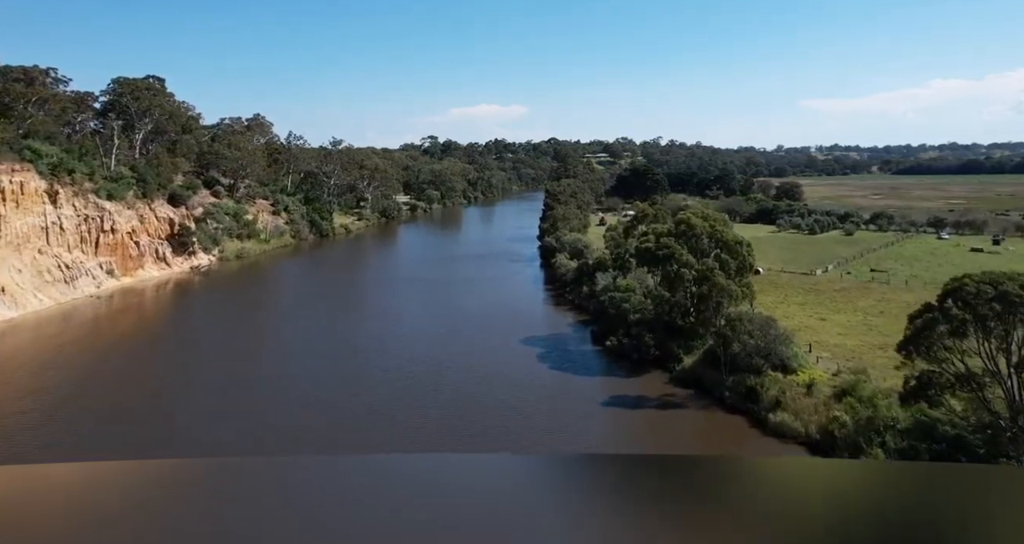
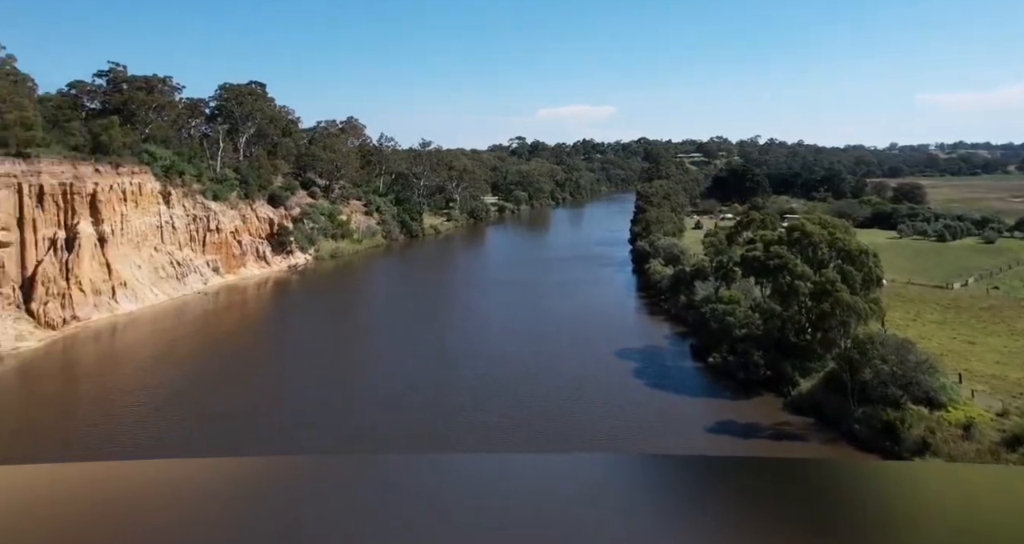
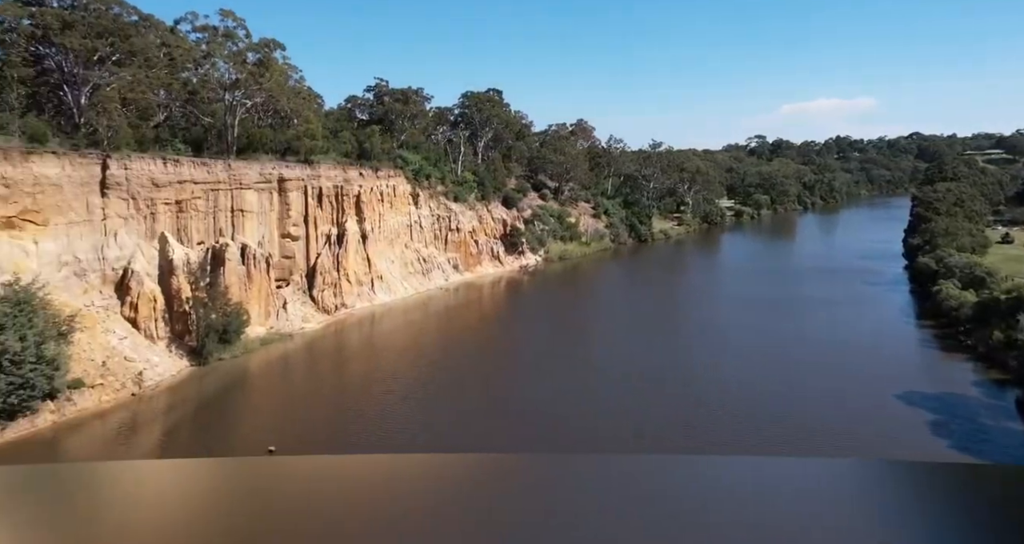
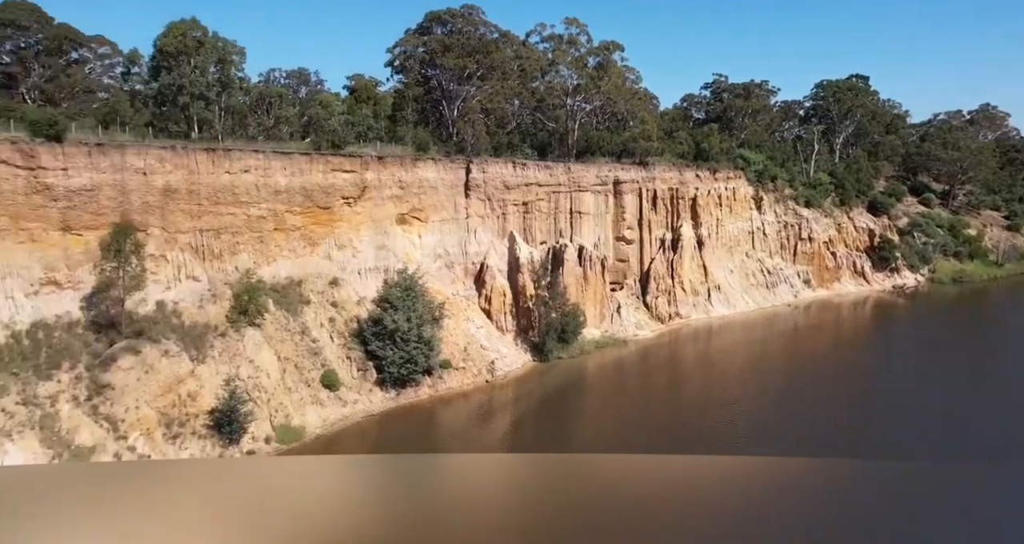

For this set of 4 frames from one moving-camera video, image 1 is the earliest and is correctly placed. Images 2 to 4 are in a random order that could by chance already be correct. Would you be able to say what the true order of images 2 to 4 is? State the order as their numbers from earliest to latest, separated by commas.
2, 3, 4
